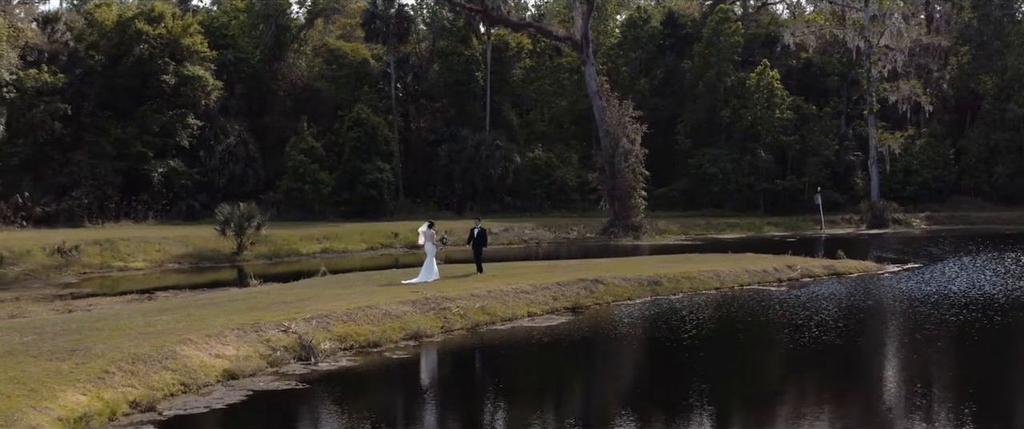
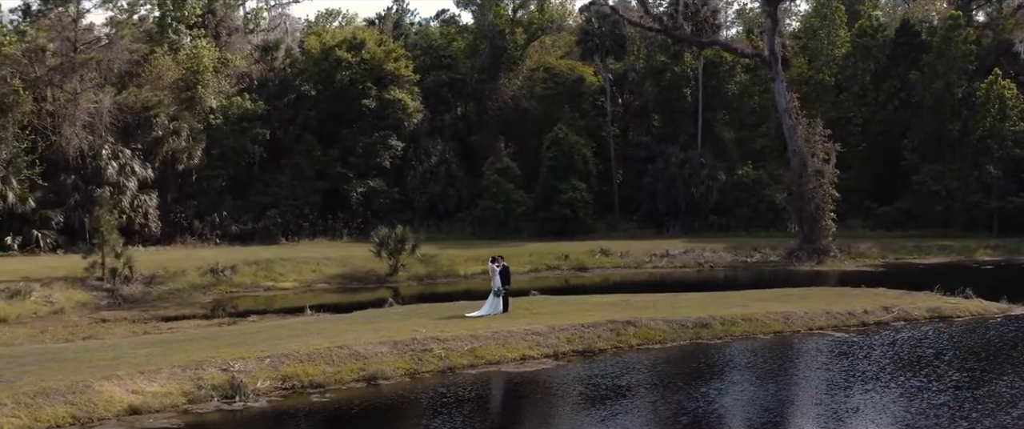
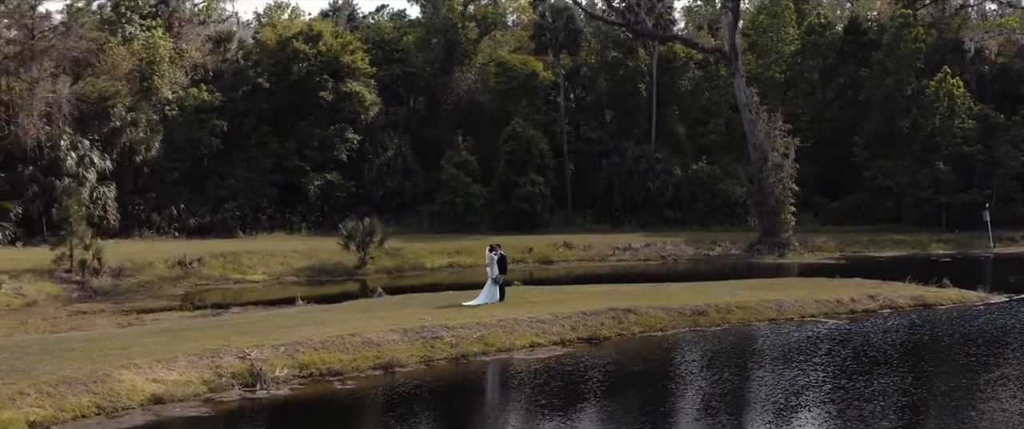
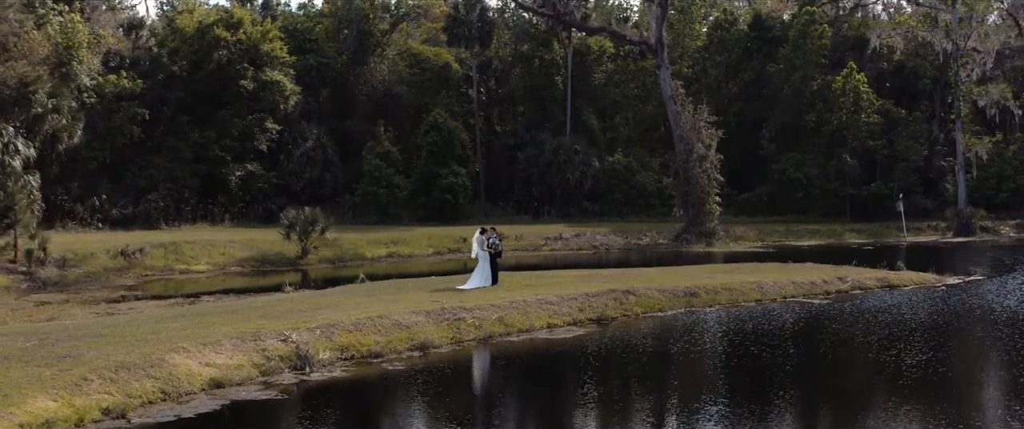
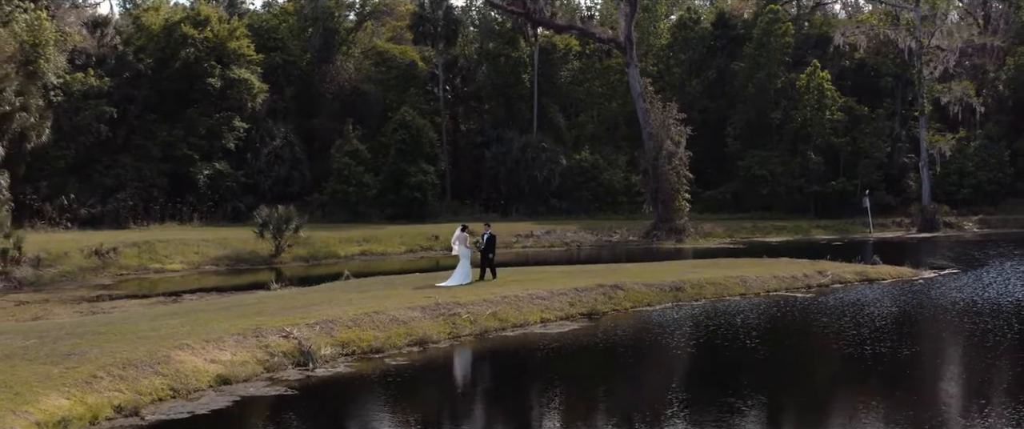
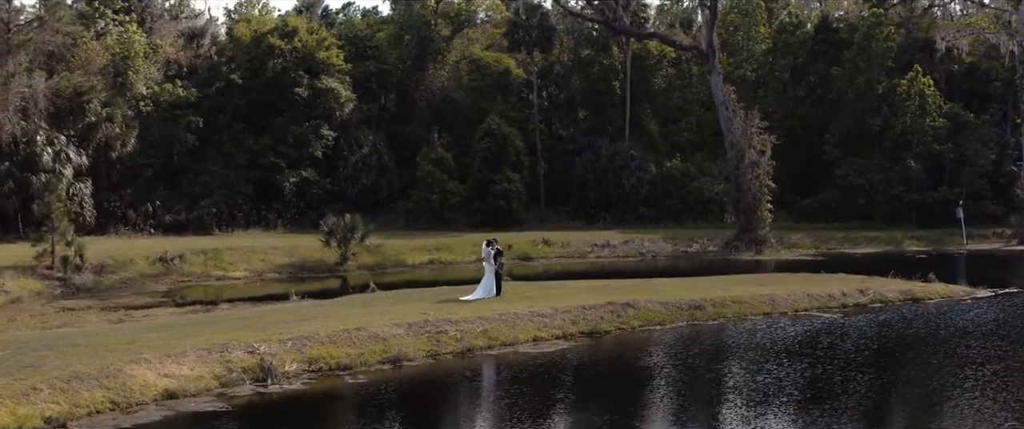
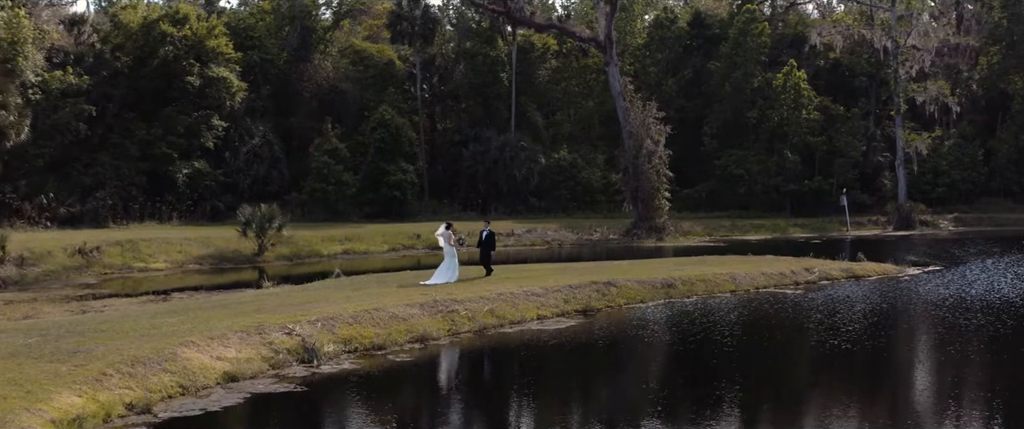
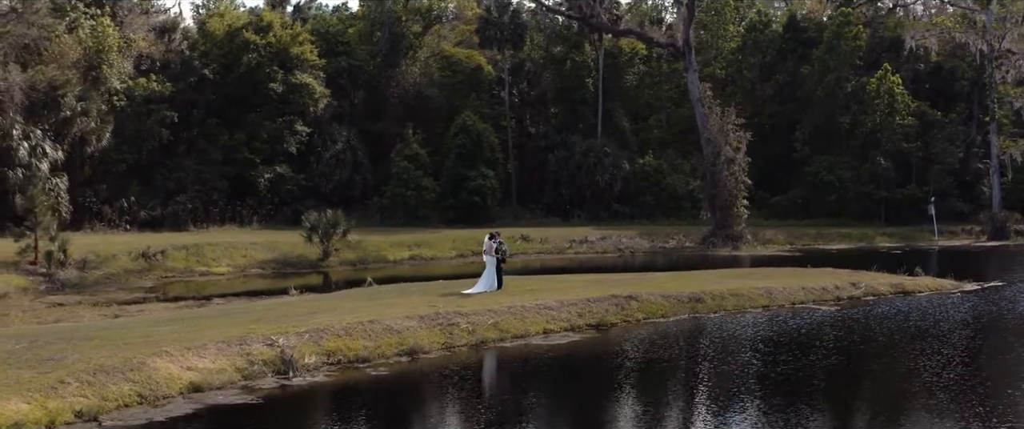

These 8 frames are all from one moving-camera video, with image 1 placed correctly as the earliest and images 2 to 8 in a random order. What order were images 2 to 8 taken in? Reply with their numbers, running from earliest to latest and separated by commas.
7, 5, 4, 8, 6, 3, 2
